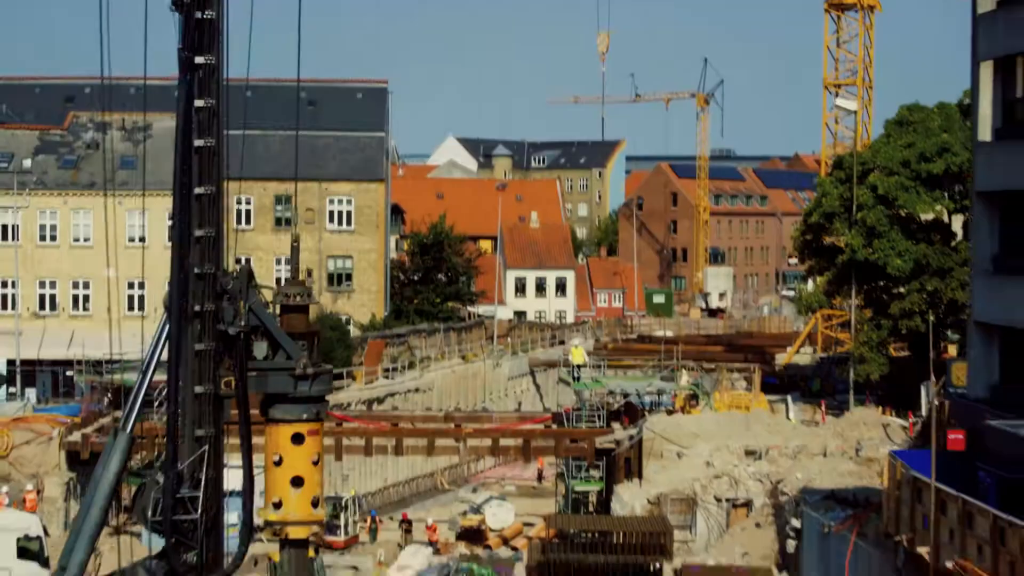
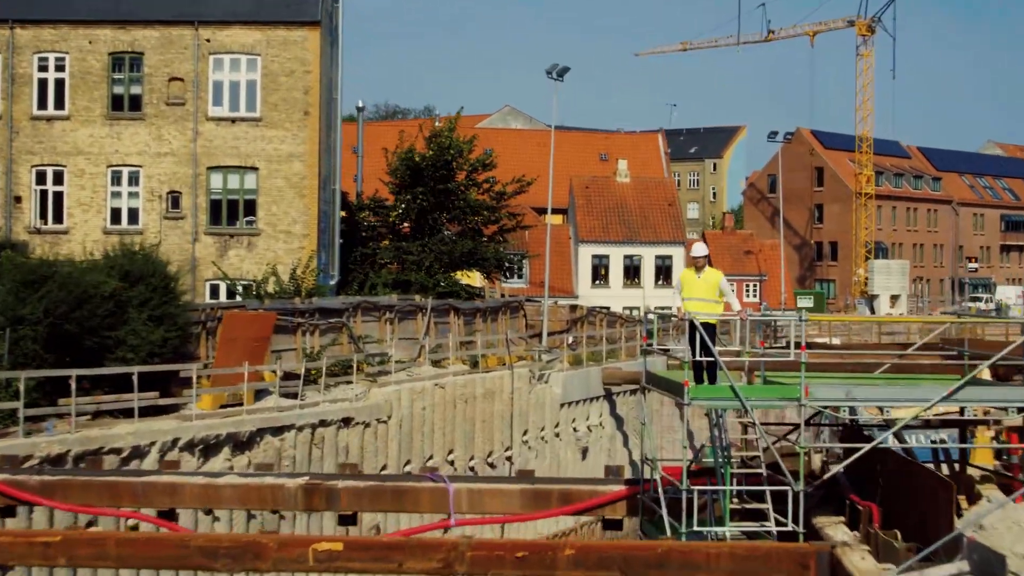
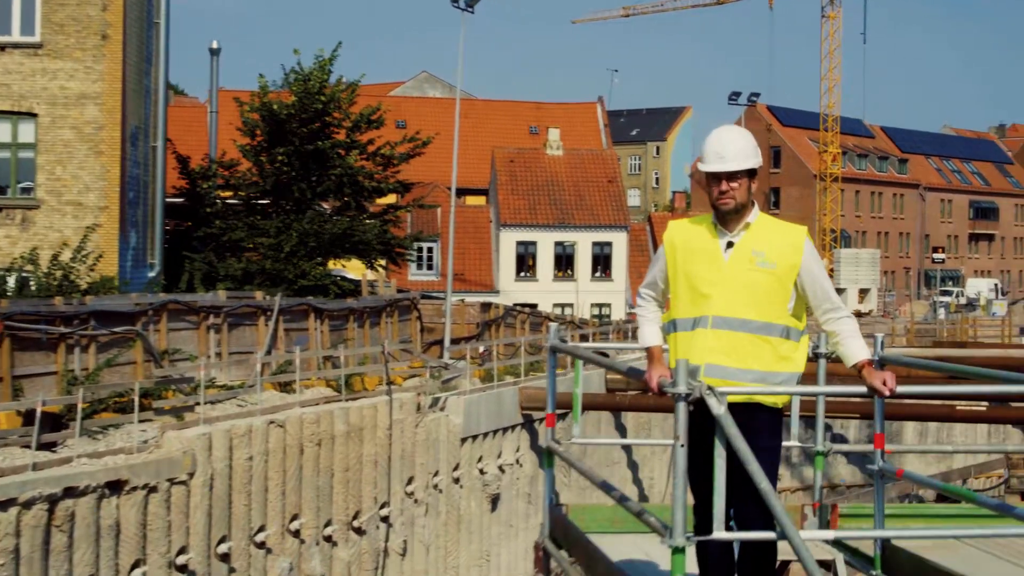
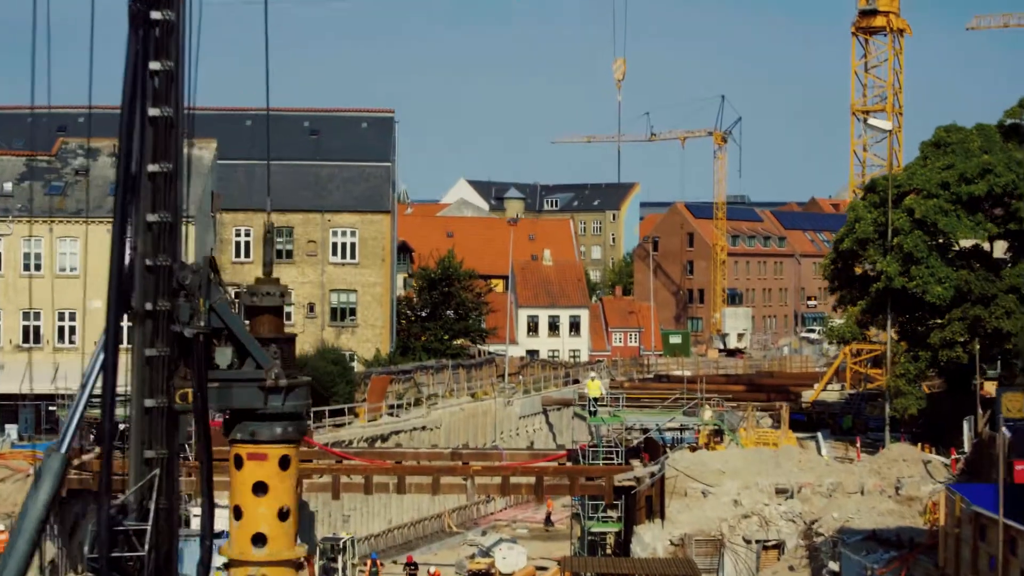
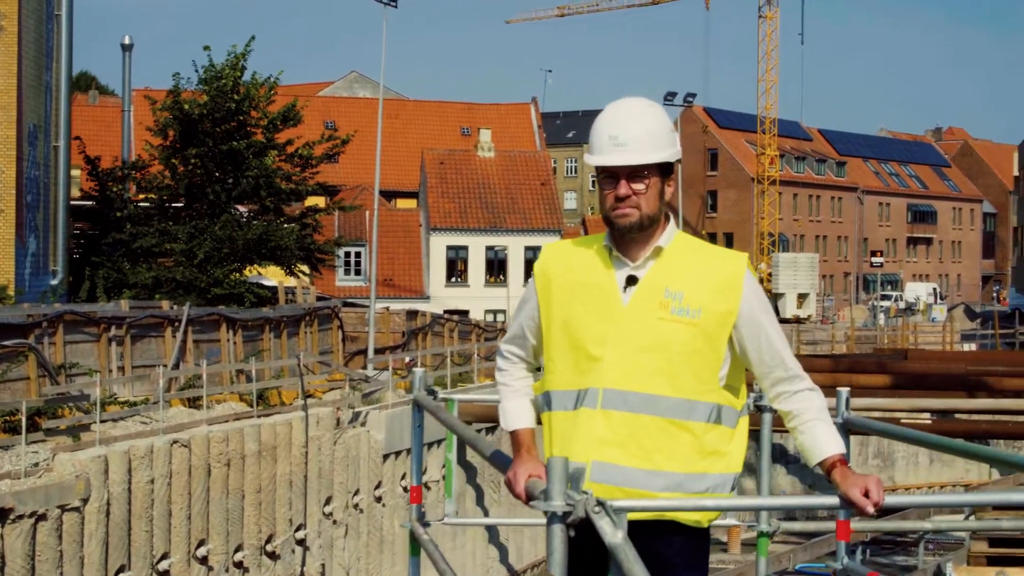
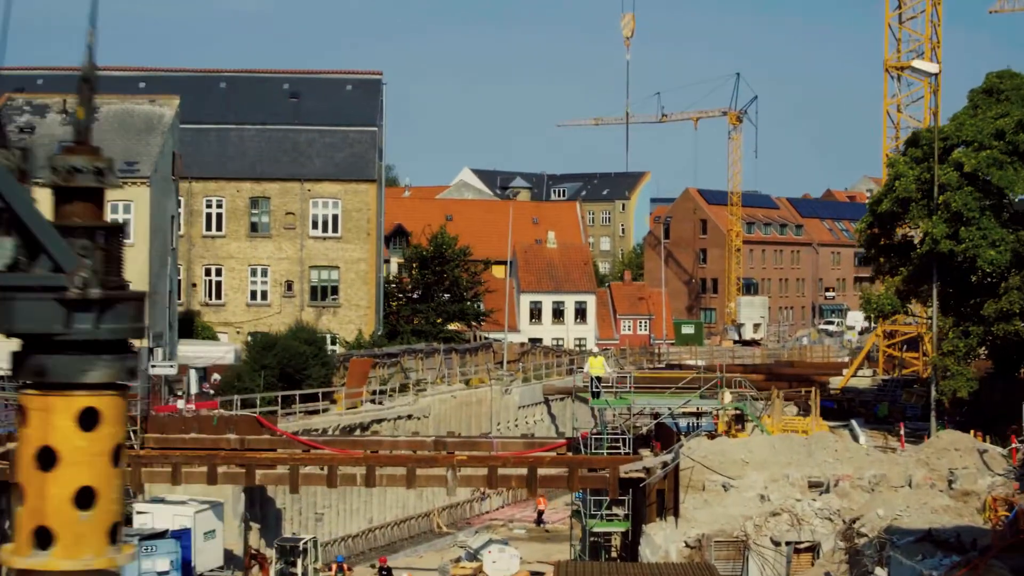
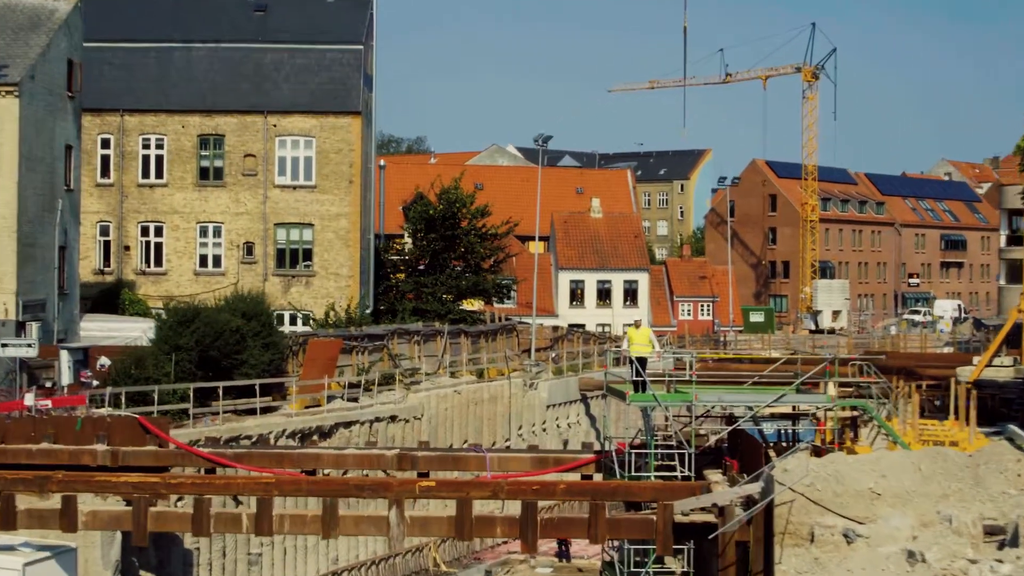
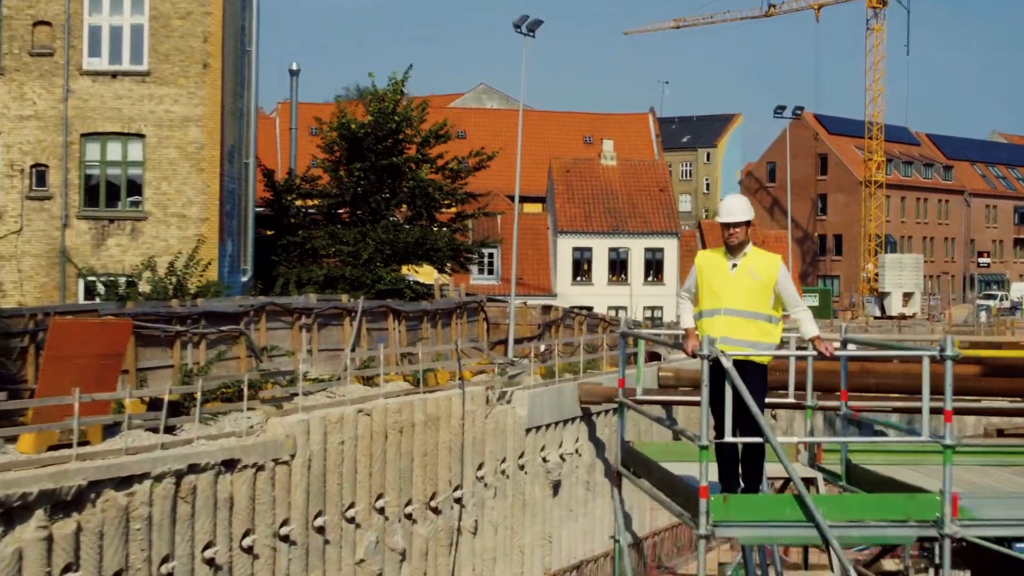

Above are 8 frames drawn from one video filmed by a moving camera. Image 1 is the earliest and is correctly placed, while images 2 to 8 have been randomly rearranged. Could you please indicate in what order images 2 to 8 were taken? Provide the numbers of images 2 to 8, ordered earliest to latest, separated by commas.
4, 6, 7, 2, 8, 3, 5
